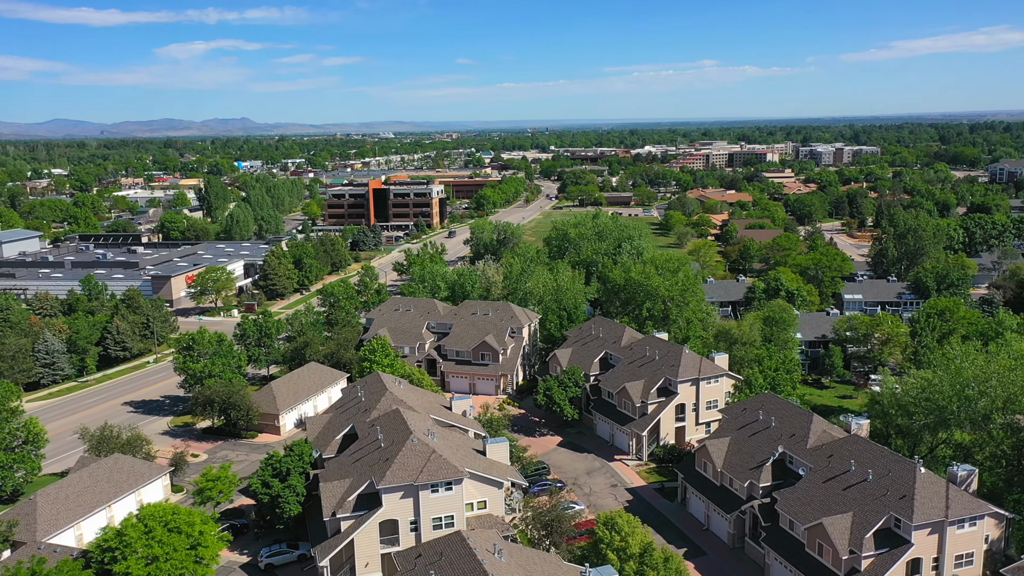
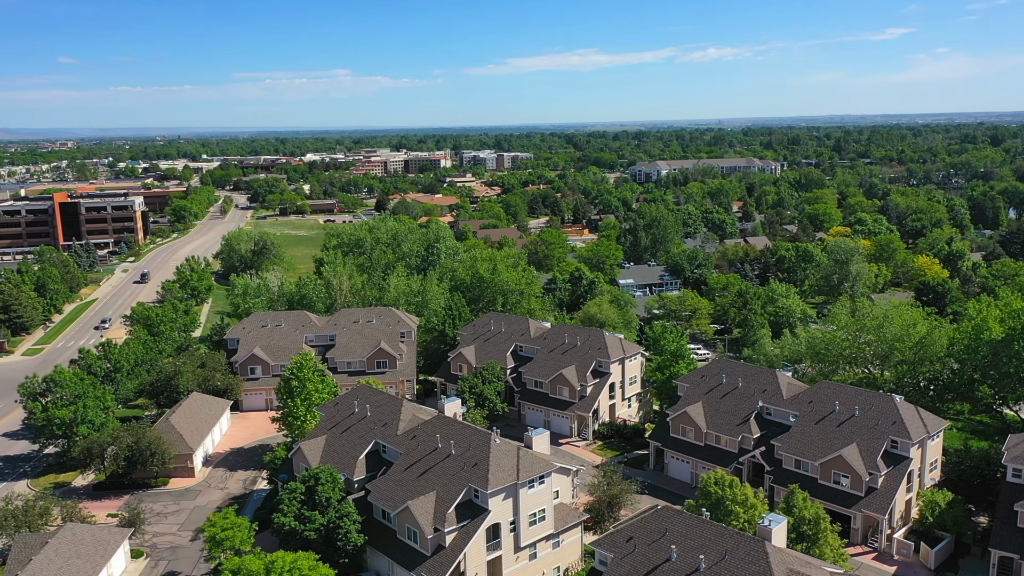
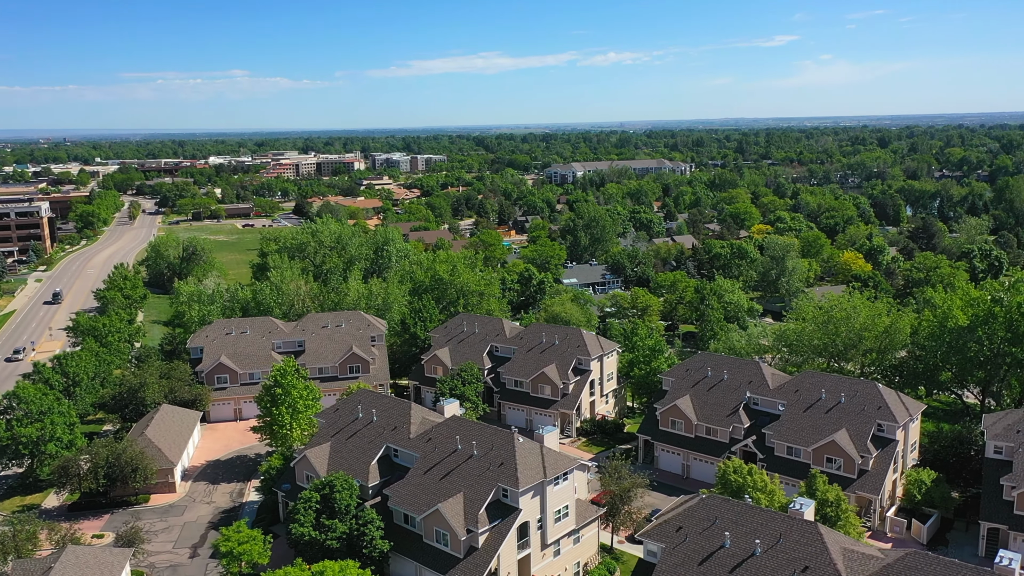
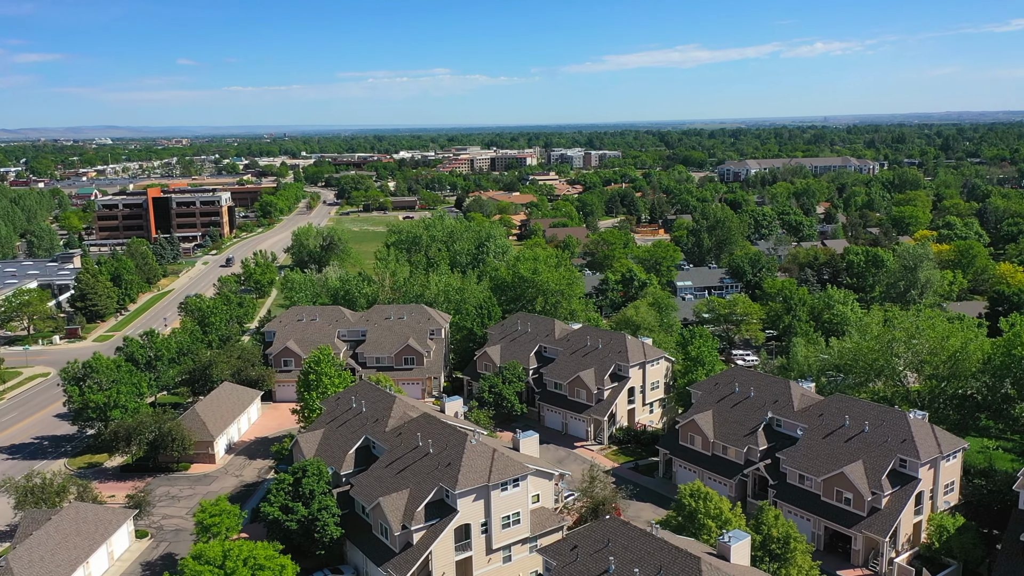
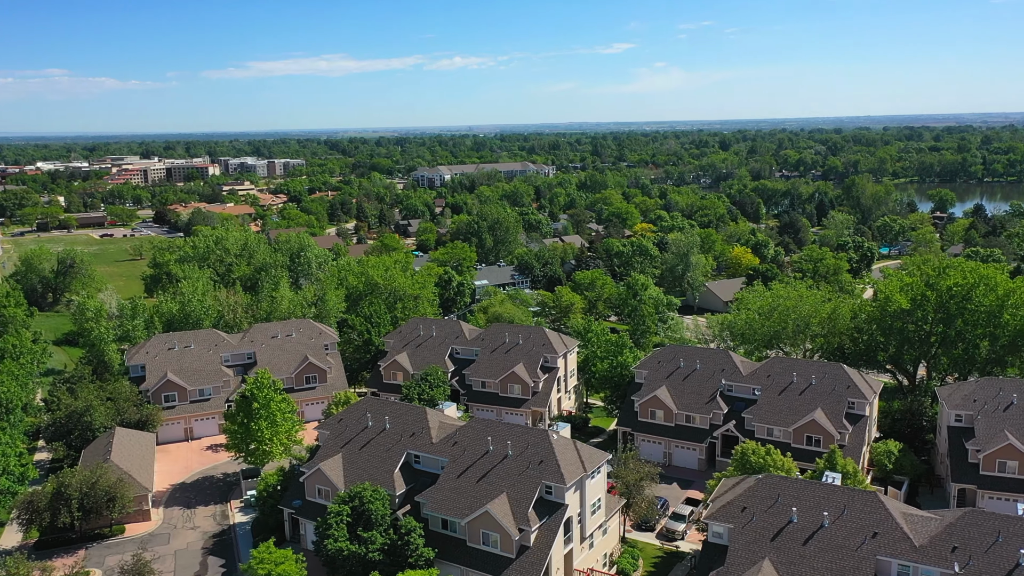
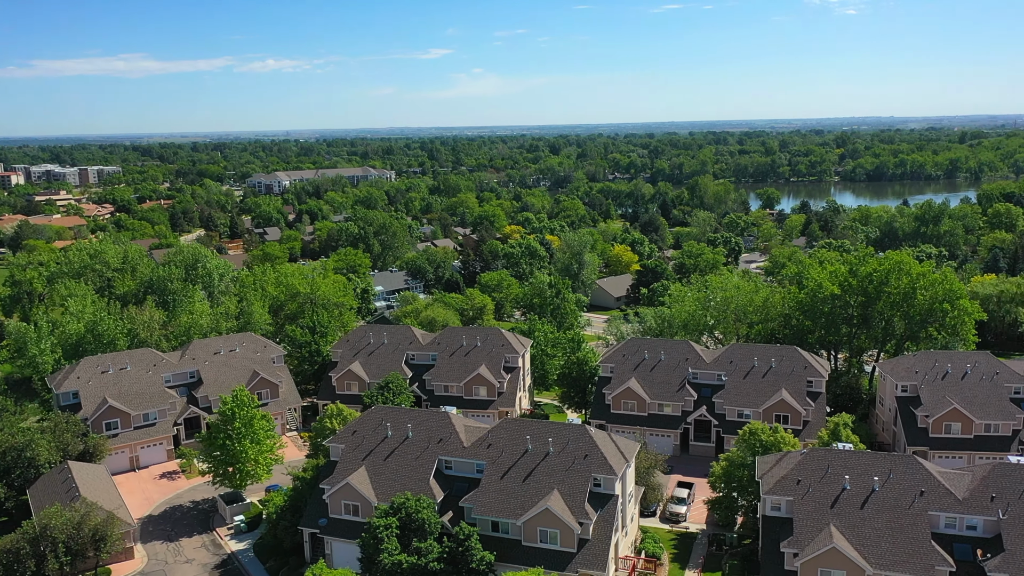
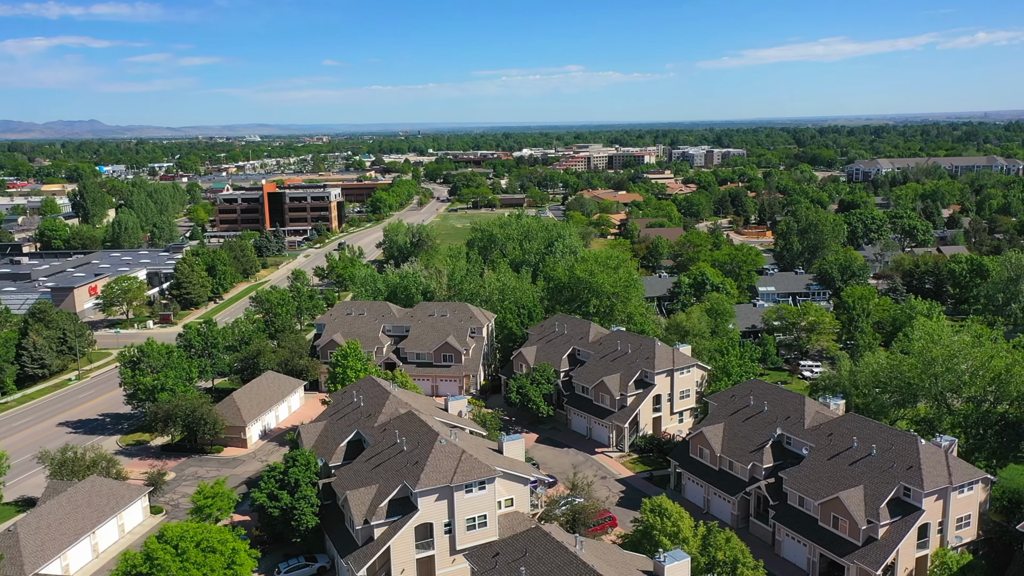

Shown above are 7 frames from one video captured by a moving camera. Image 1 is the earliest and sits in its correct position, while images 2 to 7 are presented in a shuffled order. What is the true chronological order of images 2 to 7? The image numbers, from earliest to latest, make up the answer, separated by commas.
7, 4, 2, 3, 5, 6
